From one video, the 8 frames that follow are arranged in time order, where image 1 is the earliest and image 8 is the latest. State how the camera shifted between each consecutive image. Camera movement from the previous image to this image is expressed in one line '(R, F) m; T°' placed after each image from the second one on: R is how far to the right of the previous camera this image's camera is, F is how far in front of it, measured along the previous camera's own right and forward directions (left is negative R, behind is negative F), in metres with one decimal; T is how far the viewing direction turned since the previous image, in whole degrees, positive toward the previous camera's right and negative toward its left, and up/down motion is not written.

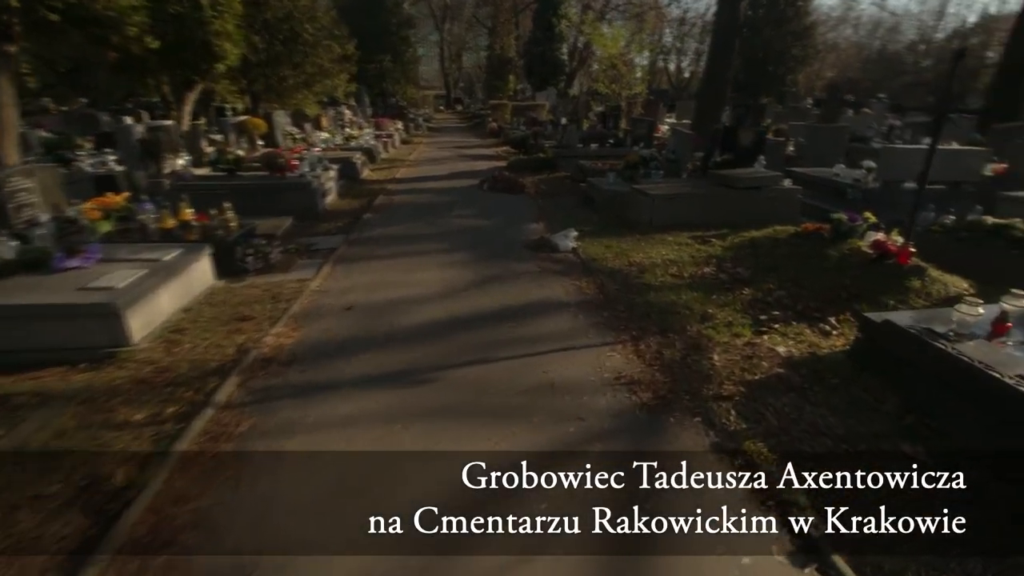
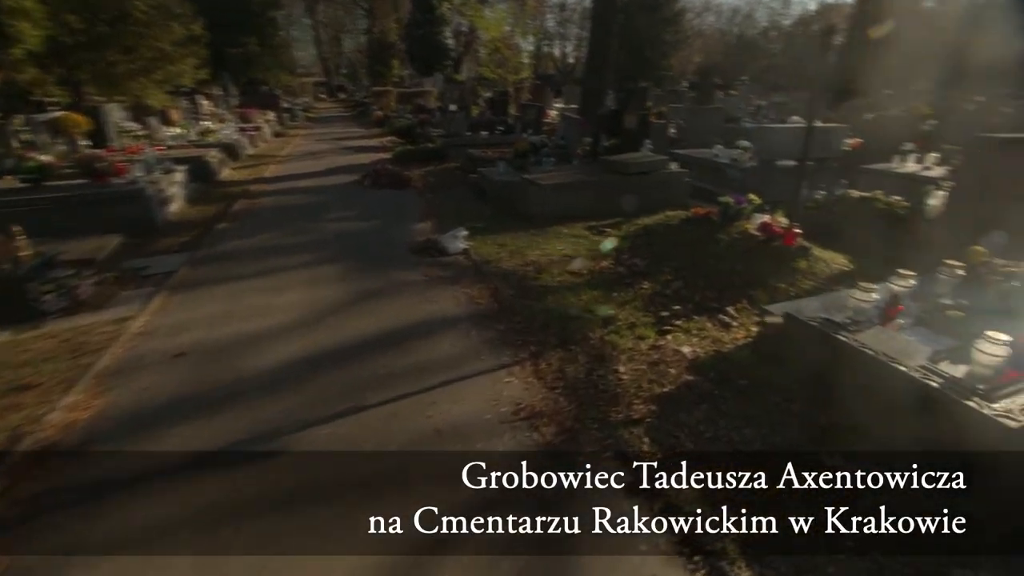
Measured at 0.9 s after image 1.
(+0.4, +0.9) m; +11°
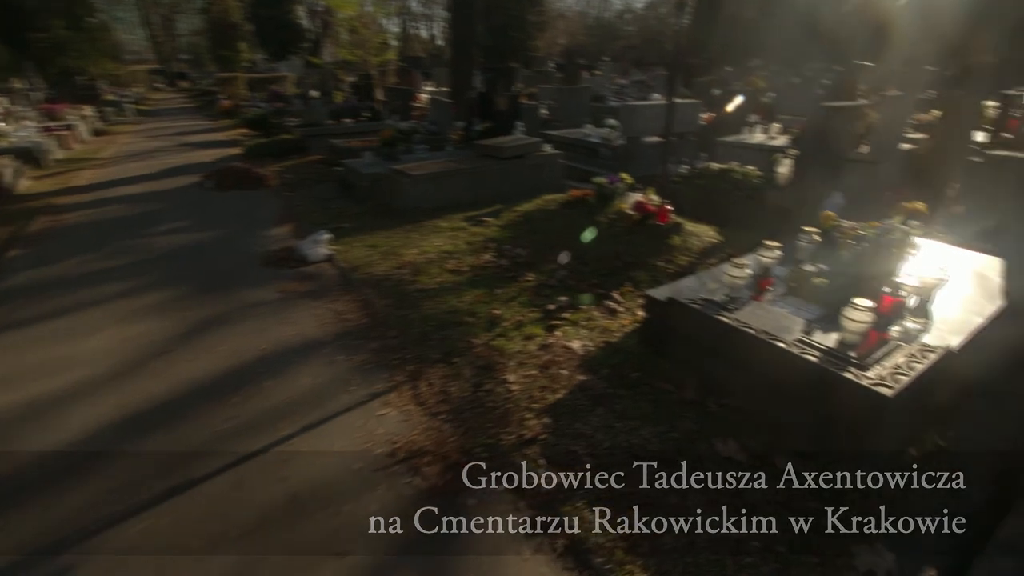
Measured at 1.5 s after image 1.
(+0.3, +0.6) m; +12°
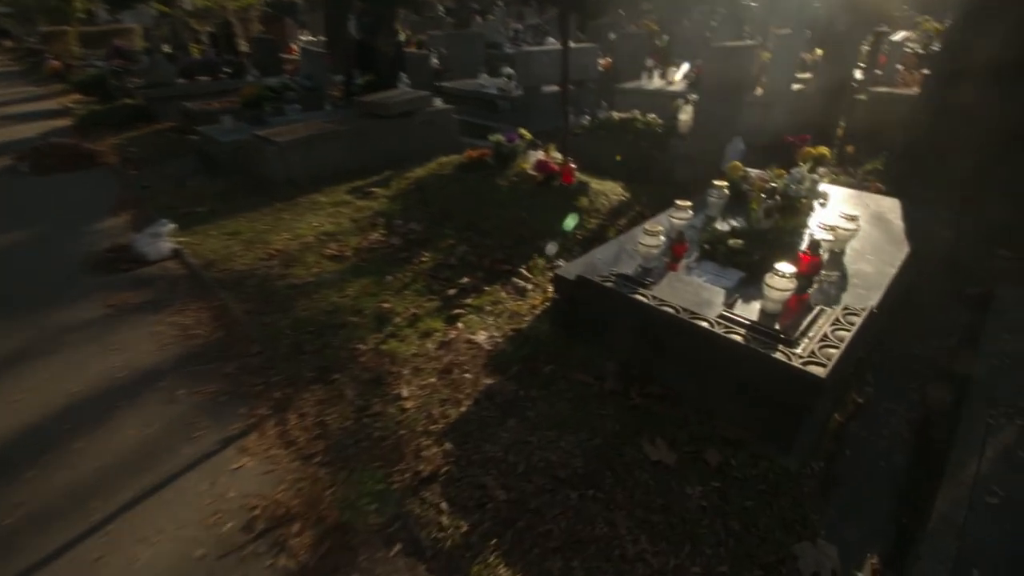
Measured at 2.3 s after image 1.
(+0.3, +0.8) m; +10°
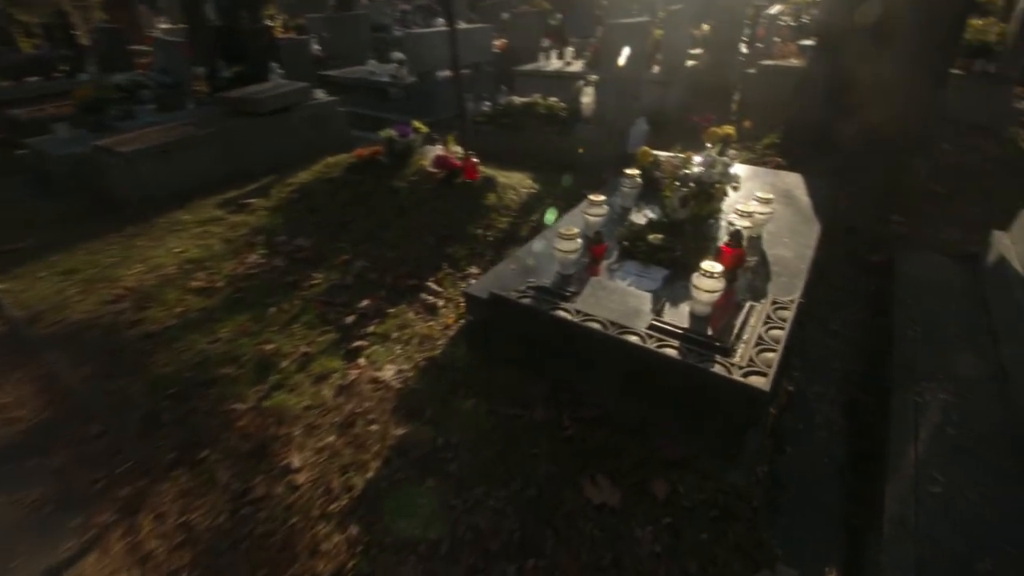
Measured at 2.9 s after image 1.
(+0.2, +0.5) m; +9°
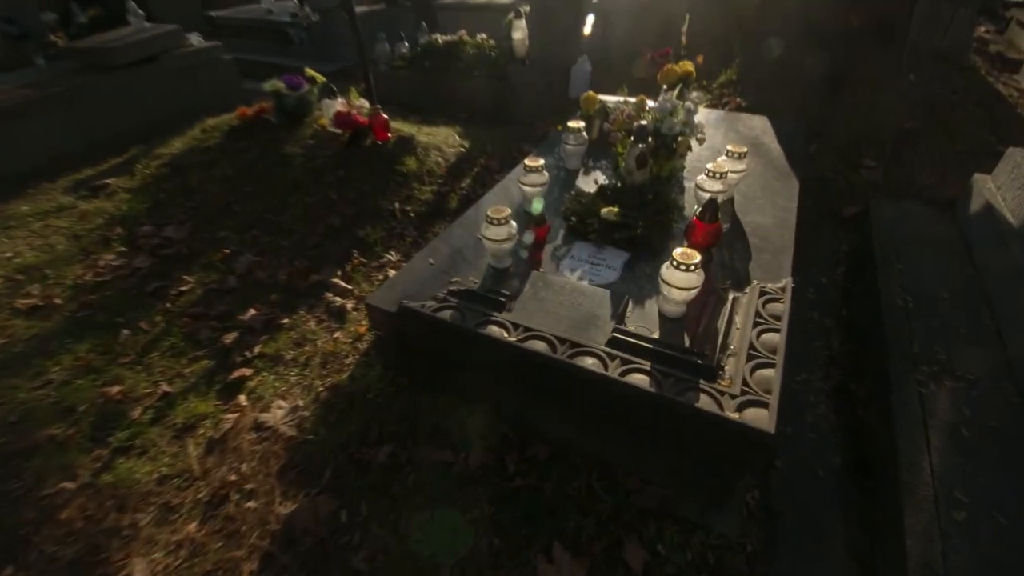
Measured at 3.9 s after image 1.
(+0.2, +0.8) m; +5°
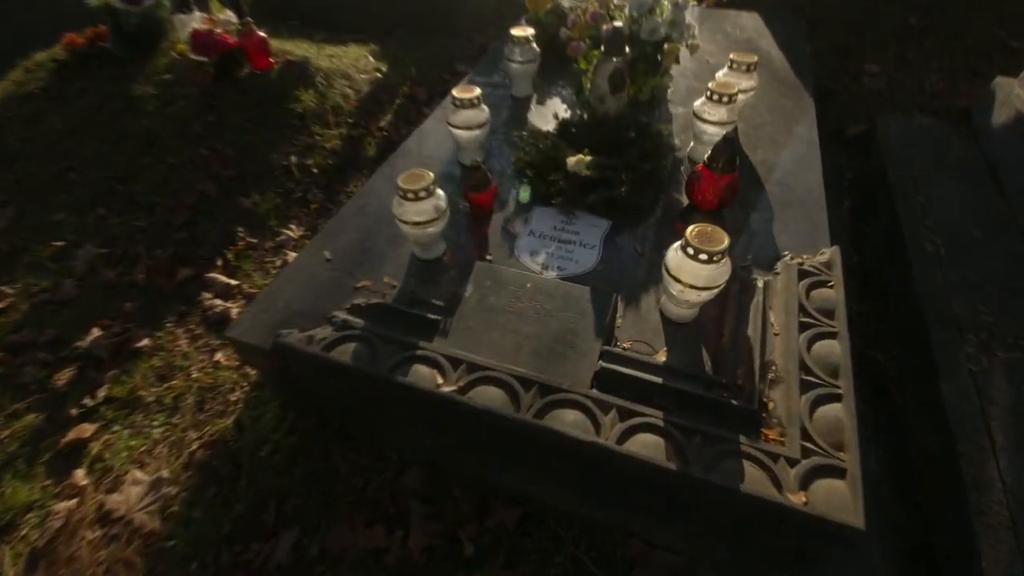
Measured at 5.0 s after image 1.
(+0.1, +0.9) m; +4°
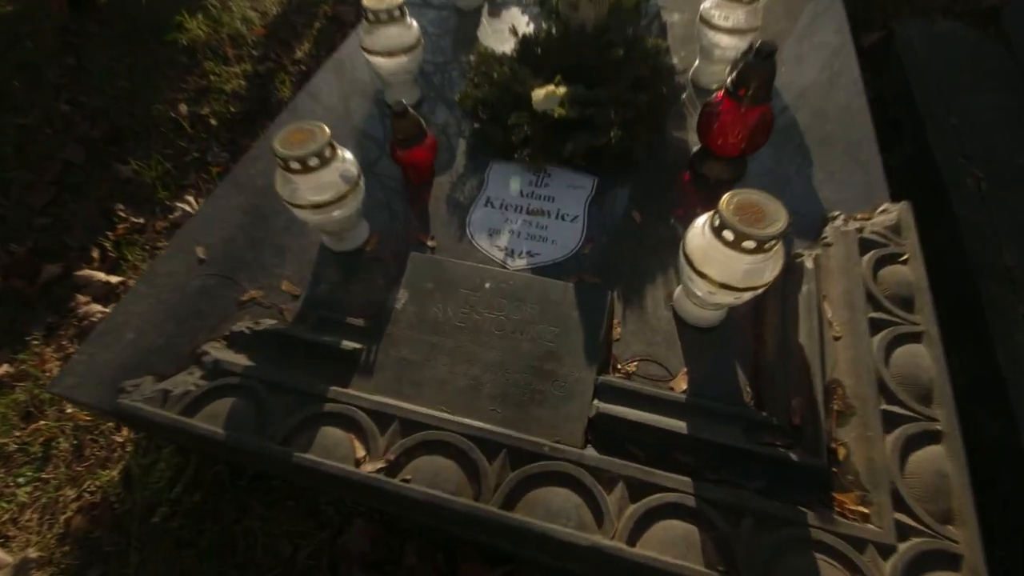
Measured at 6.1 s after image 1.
(+0.1, +0.5) m; +2°
